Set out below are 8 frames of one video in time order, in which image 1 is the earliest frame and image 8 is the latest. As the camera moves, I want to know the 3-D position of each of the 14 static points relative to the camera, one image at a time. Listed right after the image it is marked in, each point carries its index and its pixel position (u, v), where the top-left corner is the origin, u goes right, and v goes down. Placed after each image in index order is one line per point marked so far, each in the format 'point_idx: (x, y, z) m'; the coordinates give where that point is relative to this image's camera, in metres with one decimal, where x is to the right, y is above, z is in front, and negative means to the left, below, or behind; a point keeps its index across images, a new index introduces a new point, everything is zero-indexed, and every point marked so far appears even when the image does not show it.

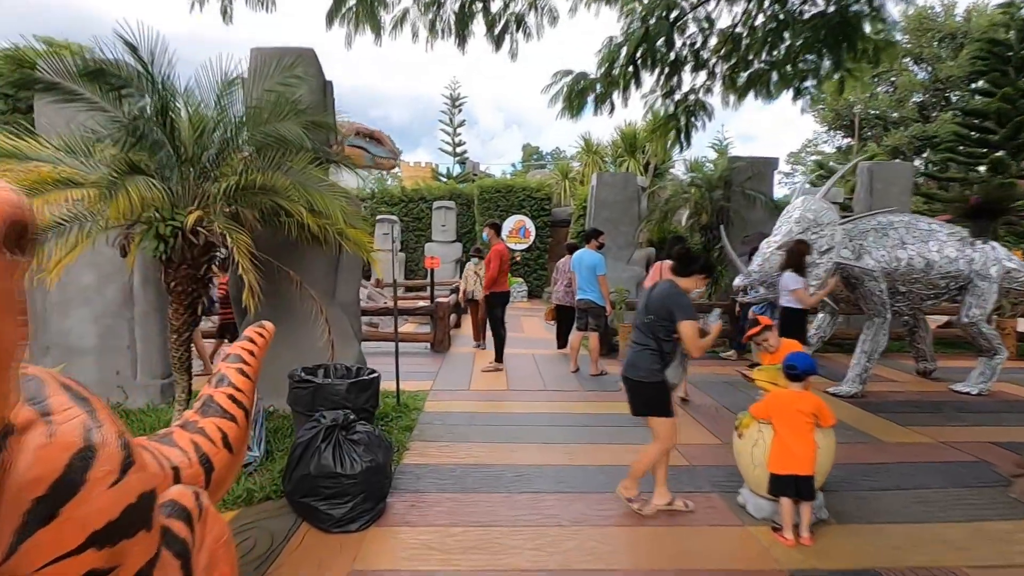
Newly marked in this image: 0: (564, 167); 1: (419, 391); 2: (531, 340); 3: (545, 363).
0: (+1.6, +3.8, +16.8) m
1: (-1.0, -1.1, +5.5) m
2: (+0.3, -0.8, +8.6) m
3: (+0.4, -1.0, +7.0) m
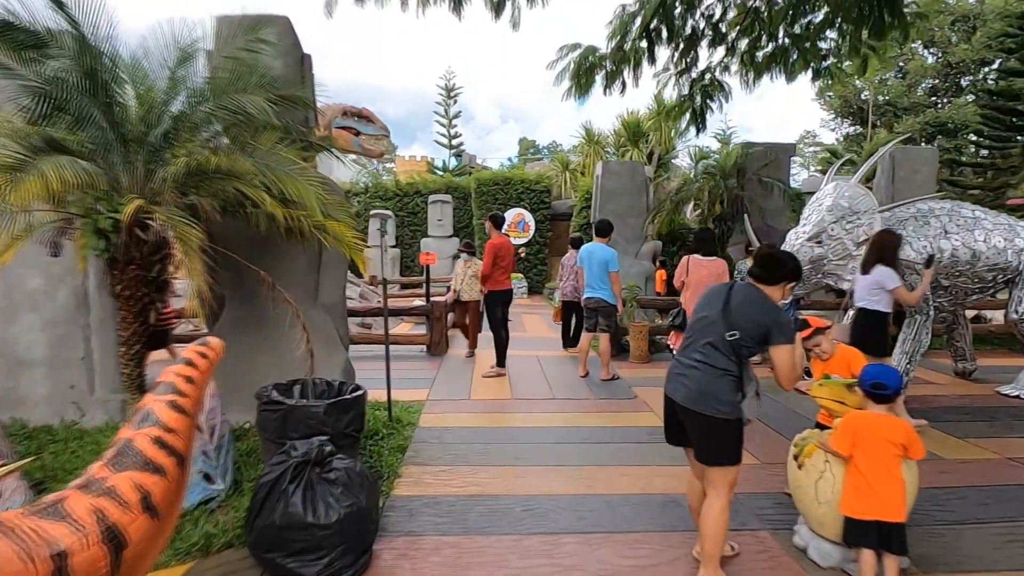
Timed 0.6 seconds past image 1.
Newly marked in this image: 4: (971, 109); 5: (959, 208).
0: (+1.5, +3.9, +16.2) m
1: (-0.9, -1.0, +5.0) m
2: (+0.3, -0.8, +8.1) m
3: (+0.5, -0.9, +6.5) m
4: (+11.8, +4.6, +13.9) m
5: (+4.4, +0.8, +5.2) m
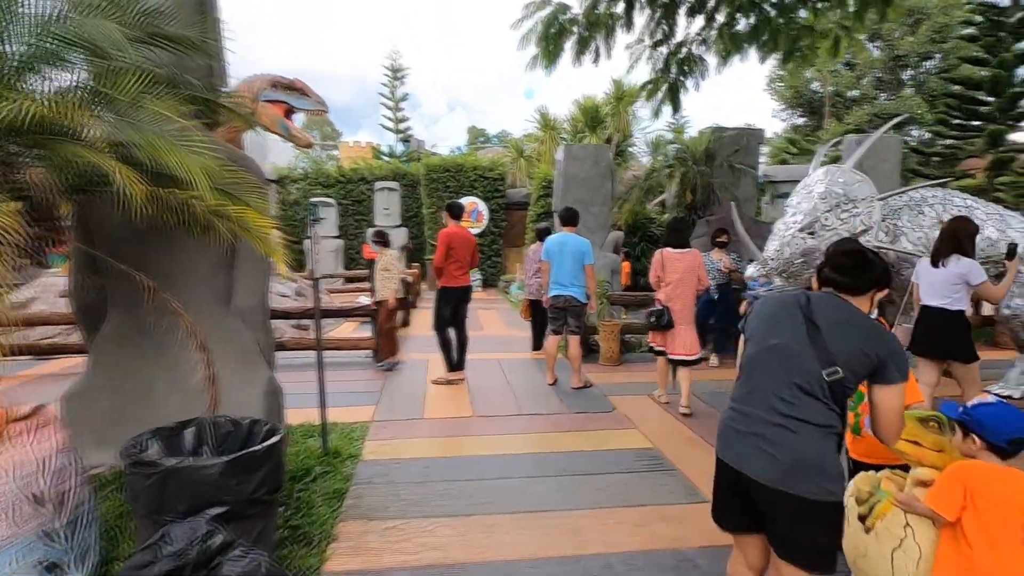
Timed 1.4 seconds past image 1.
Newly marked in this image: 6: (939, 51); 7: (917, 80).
0: (+0.2, +4.1, +15.5) m
1: (-1.2, -1.0, +4.2) m
2: (-0.3, -0.7, +7.4) m
3: (0.0, -0.9, +5.8) m
4: (+10.6, +4.9, +14.1) m
5: (+4.0, +0.8, +4.9) m
6: (+11.6, +6.4, +14.6) m
7: (+11.4, +5.9, +15.2) m
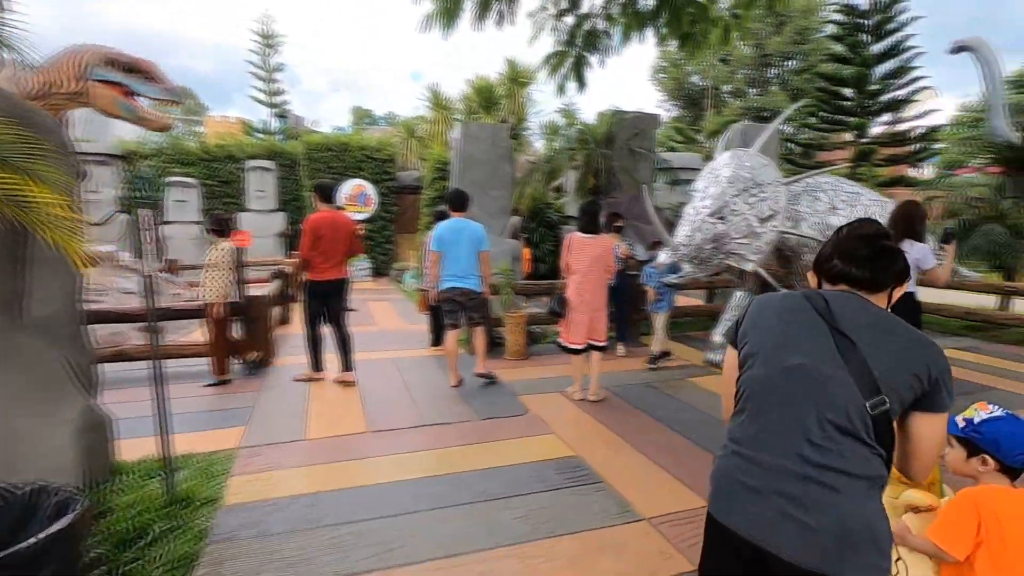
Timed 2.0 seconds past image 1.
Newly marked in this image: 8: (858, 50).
0: (-2.8, +4.4, +14.6) m
1: (-1.8, -1.0, +3.3) m
2: (-1.6, -0.6, +6.7) m
3: (-1.0, -0.8, +5.2) m
4: (+7.6, +5.4, +15.3) m
5: (+3.1, +1.0, +5.0) m
6: (+8.5, +7.0, +15.9) m
7: (+8.2, +6.5, +16.5) m
8: (+5.7, +3.9, +8.8) m
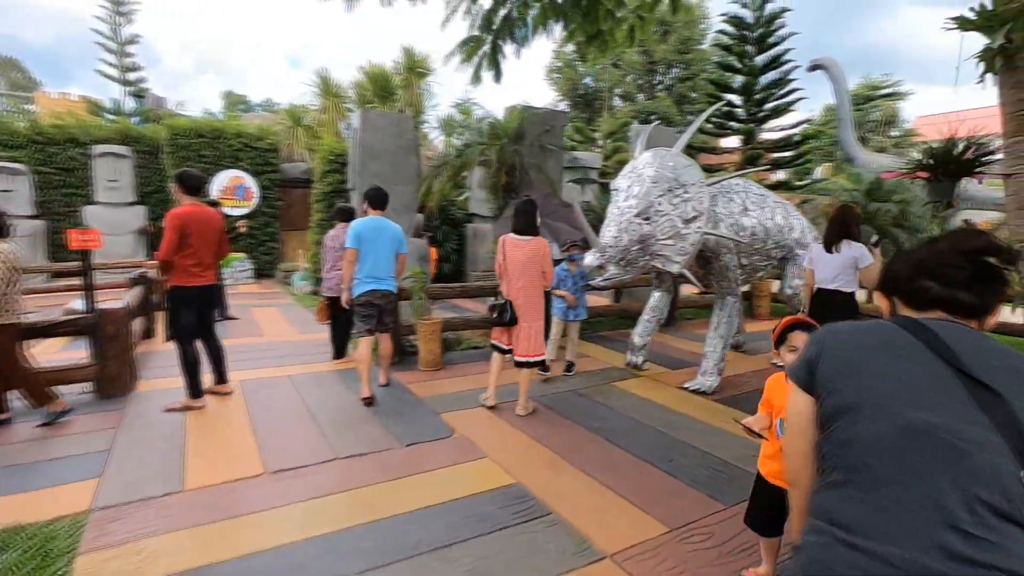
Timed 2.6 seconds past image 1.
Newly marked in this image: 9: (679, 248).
0: (-5.5, +4.4, +13.3) m
1: (-2.2, -1.1, +2.6) m
2: (-2.6, -0.7, +5.9) m
3: (-1.7, -0.9, +4.6) m
4: (+4.6, +5.5, +16.1) m
5: (+2.3, +1.0, +5.2) m
6: (+5.4, +7.1, +16.8) m
7: (+5.0, +6.6, +17.4) m
8: (+4.0, +4.0, +9.4) m
9: (+1.4, +0.3, +4.4) m
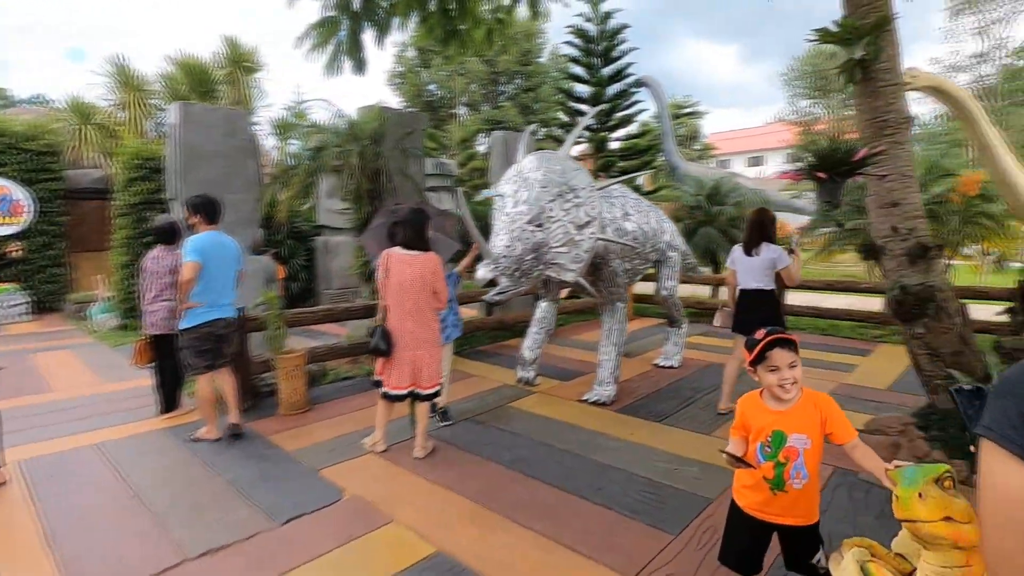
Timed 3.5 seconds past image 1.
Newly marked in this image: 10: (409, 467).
0: (-8.8, +3.7, +10.9) m
1: (-2.3, -1.3, +1.4) m
2: (-3.7, -1.0, +4.5) m
3: (-2.5, -1.1, +3.5) m
4: (0.0, +5.4, +16.3) m
5: (+1.1, +1.0, +5.2) m
6: (+0.4, +7.0, +17.3) m
7: (-0.1, +6.4, +17.7) m
8: (+1.4, +3.9, +9.8) m
9: (+0.5, +0.2, +4.1) m
10: (-0.6, -1.1, +3.4) m
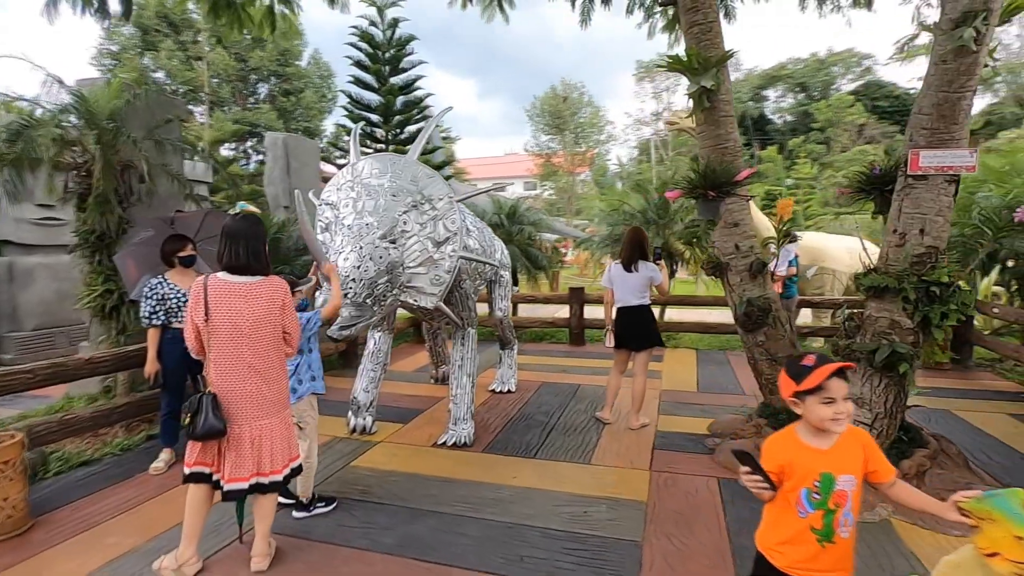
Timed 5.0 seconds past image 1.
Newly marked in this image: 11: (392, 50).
0: (-12.0, +2.9, +5.6) m
1: (-1.8, -1.5, -0.2) m
2: (-4.4, -1.3, +2.0) m
3: (-2.8, -1.4, +1.6) m
4: (-6.5, +4.6, +14.4) m
5: (-0.4, +0.7, +4.8) m
6: (-6.6, +6.2, +15.5) m
7: (-7.2, +5.6, +15.6) m
8: (-2.3, +3.5, +9.1) m
9: (-0.5, +0.1, +3.5) m
10: (-1.1, -1.3, +2.3) m
11: (-2.0, +4.0, +9.1) m
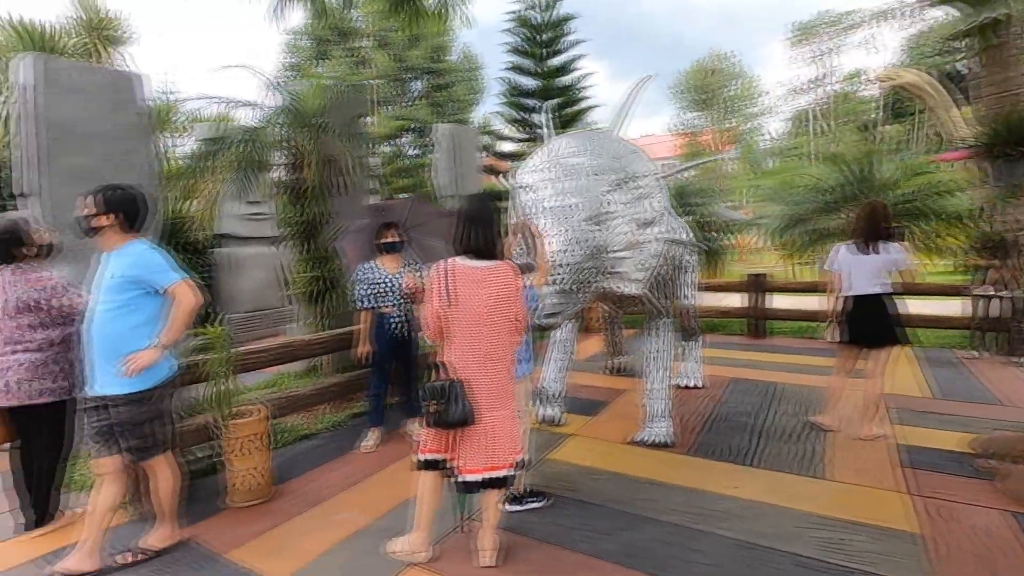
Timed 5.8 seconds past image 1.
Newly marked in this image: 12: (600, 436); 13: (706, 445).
0: (-9.8, +3.1, +7.9) m
1: (-1.3, -1.5, 0.0) m
2: (-3.3, -1.3, +2.7) m
3: (-1.9, -1.3, +2.0) m
4: (-2.4, +5.0, +15.1) m
5: (+1.1, +0.9, +4.4) m
6: (-2.3, +6.6, +16.1) m
7: (-2.9, +6.0, +16.5) m
8: (+0.4, +3.8, +9.0) m
9: (+0.8, +0.2, +3.2) m
10: (-0.1, -1.3, +2.2) m
11: (+0.6, +4.2, +8.9) m
12: (+0.6, -1.0, +3.8) m
13: (+1.3, -1.1, +3.6) m
